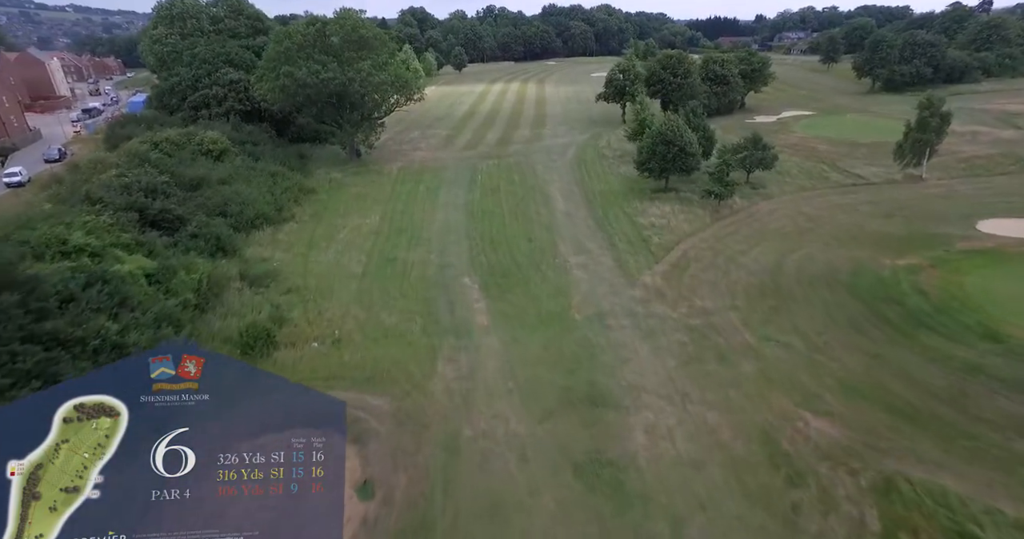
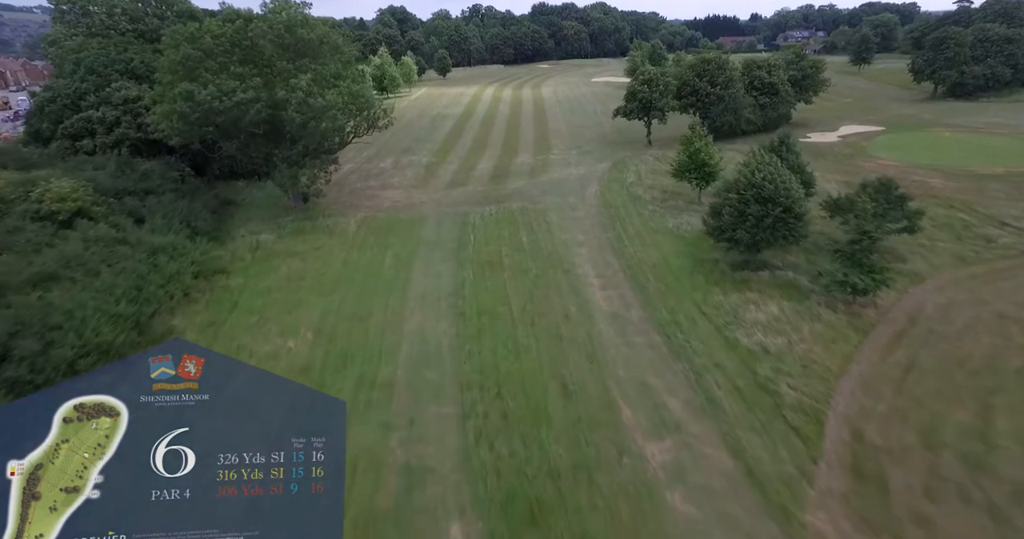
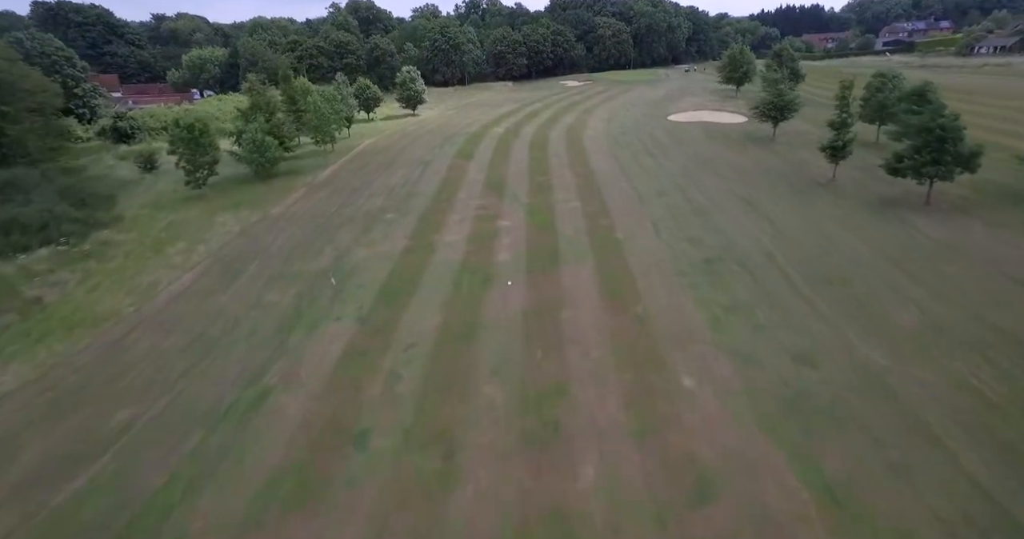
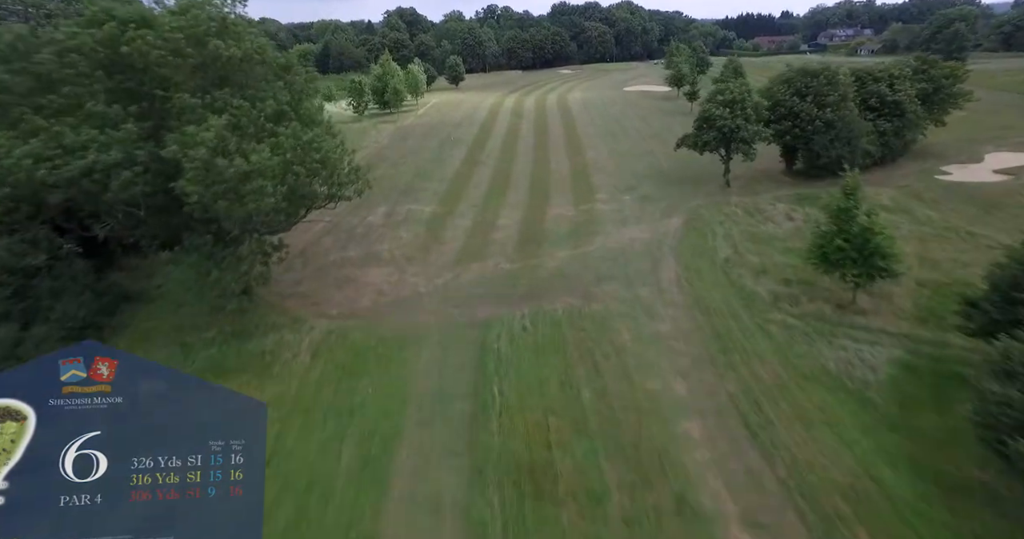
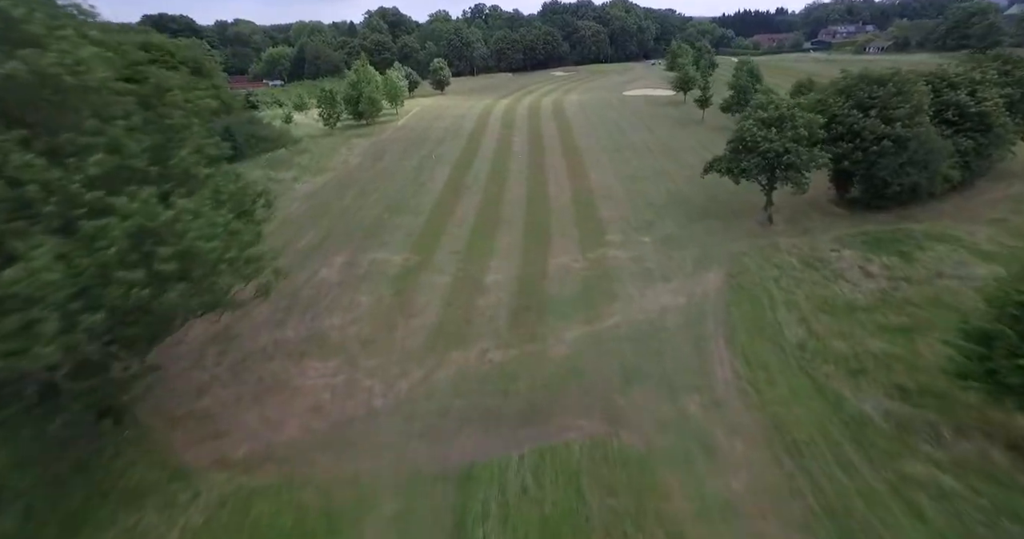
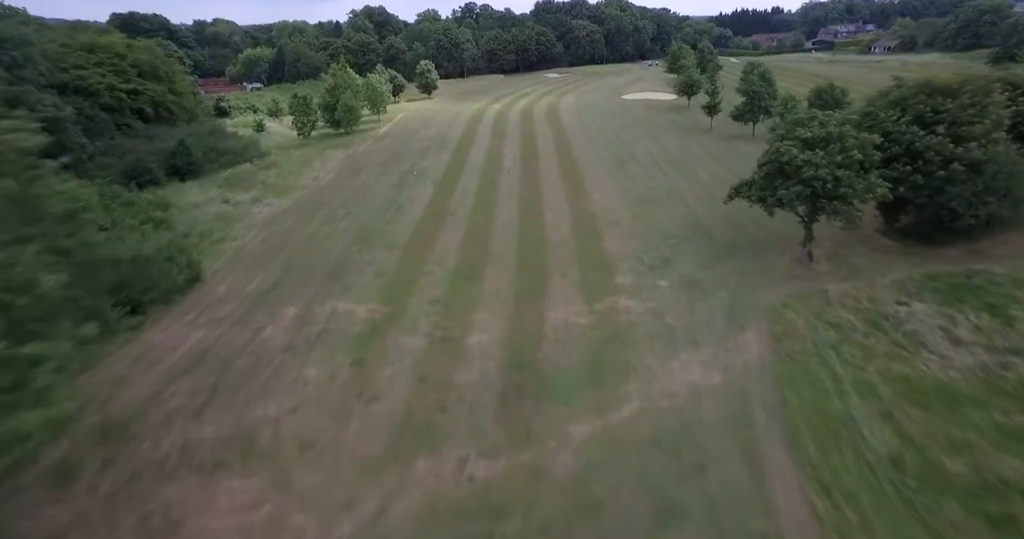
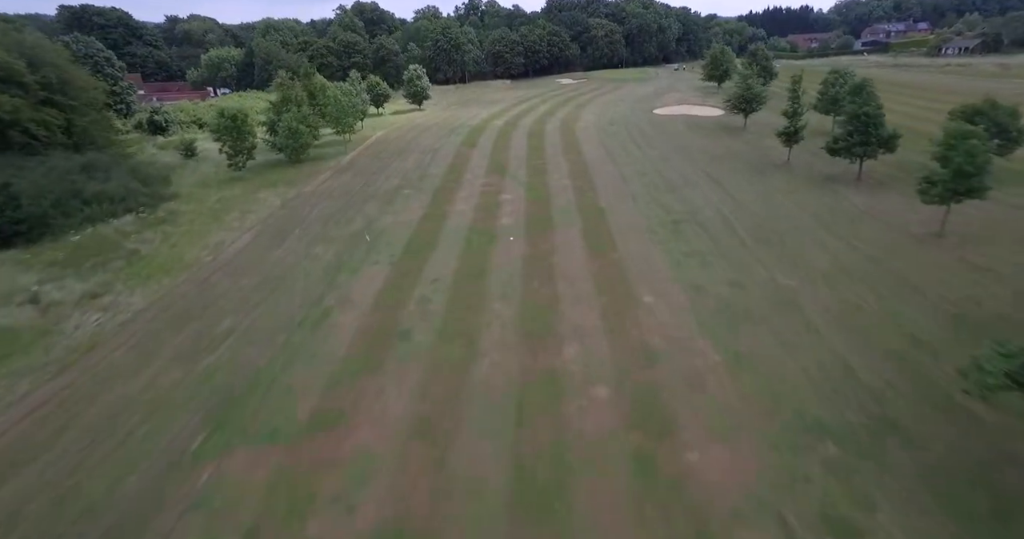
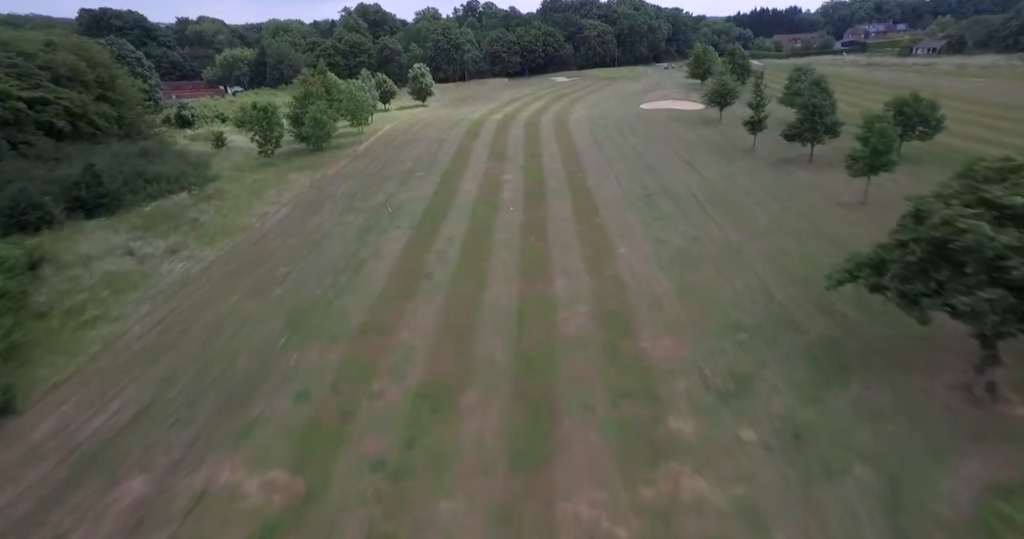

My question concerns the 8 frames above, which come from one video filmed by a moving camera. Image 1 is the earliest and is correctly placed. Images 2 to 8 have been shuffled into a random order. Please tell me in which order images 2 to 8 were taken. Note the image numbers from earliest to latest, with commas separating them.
2, 4, 5, 6, 8, 7, 3
